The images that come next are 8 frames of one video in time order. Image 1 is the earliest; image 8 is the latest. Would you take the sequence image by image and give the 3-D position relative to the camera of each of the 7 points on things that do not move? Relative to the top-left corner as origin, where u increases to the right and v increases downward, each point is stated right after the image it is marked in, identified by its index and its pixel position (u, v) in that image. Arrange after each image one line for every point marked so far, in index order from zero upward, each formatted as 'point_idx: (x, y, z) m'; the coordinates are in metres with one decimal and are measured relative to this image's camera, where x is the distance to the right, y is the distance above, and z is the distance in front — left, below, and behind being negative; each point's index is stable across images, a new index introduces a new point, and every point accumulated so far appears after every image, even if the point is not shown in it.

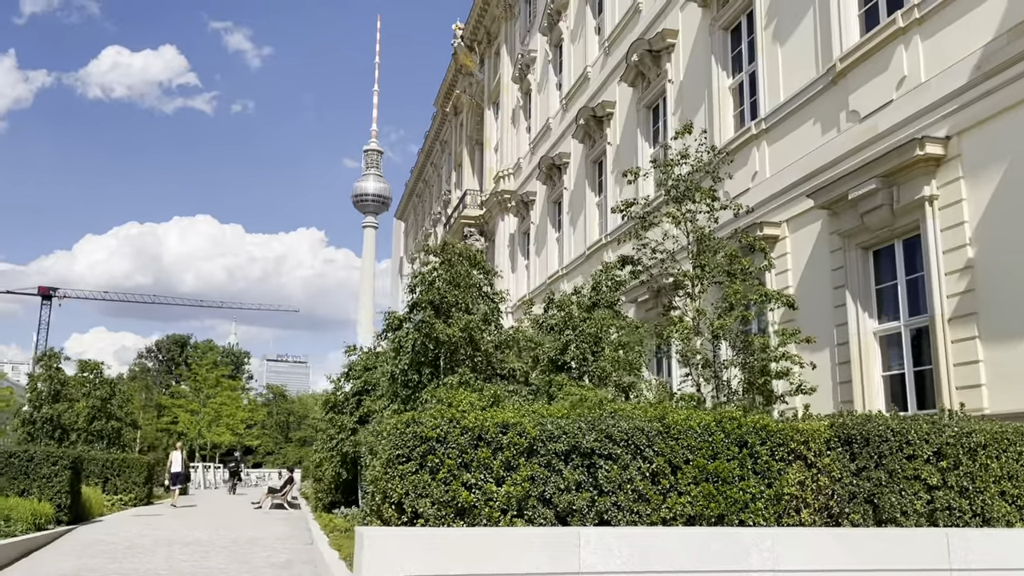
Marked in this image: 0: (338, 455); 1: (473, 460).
0: (-3.7, -3.6, +17.8) m
1: (-0.3, -1.3, +6.0) m
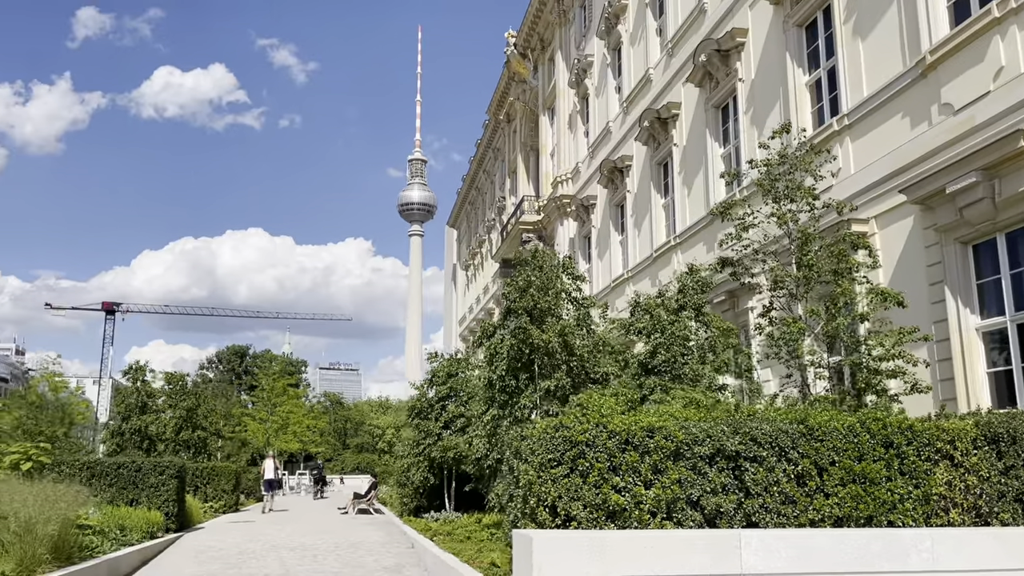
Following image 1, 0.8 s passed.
0: (-1.9, -3.8, +18.0) m
1: (+0.8, -1.3, +6.0) m
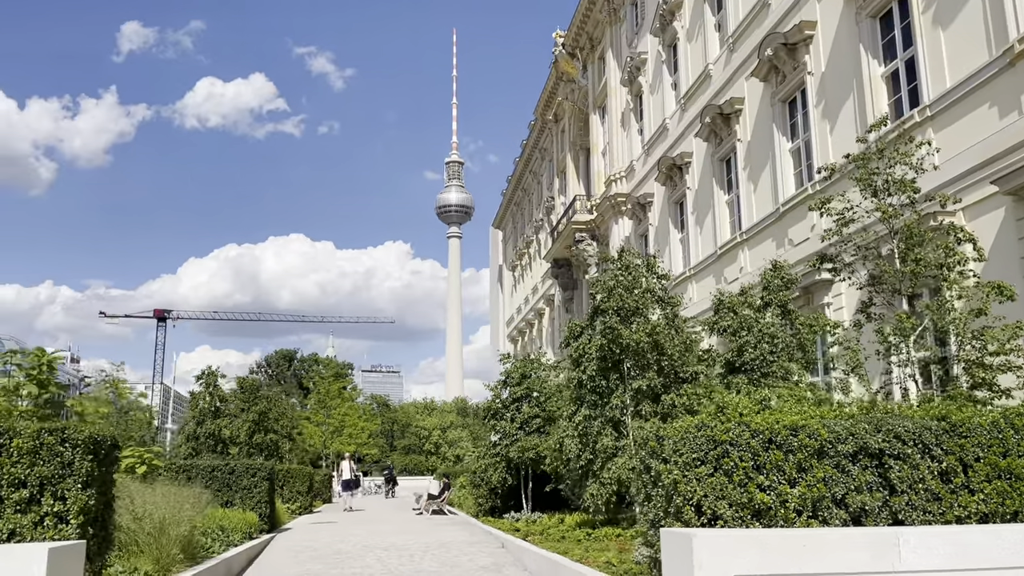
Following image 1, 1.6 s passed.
0: (-0.2, -3.8, +18.1) m
1: (+1.9, -1.3, +6.0) m
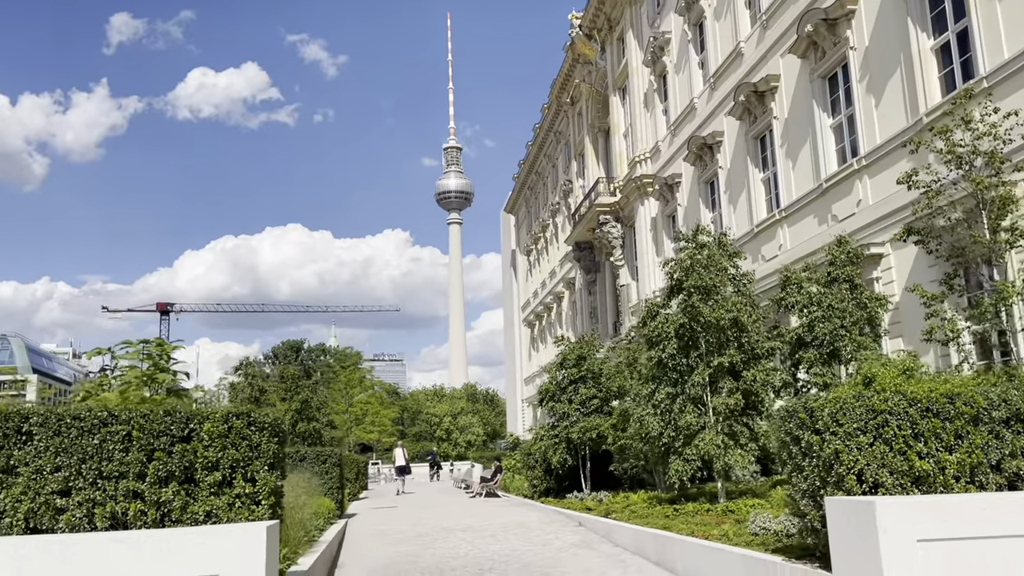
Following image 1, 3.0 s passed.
0: (+1.1, -3.4, +18.3) m
1: (+3.1, -1.1, +6.1) m
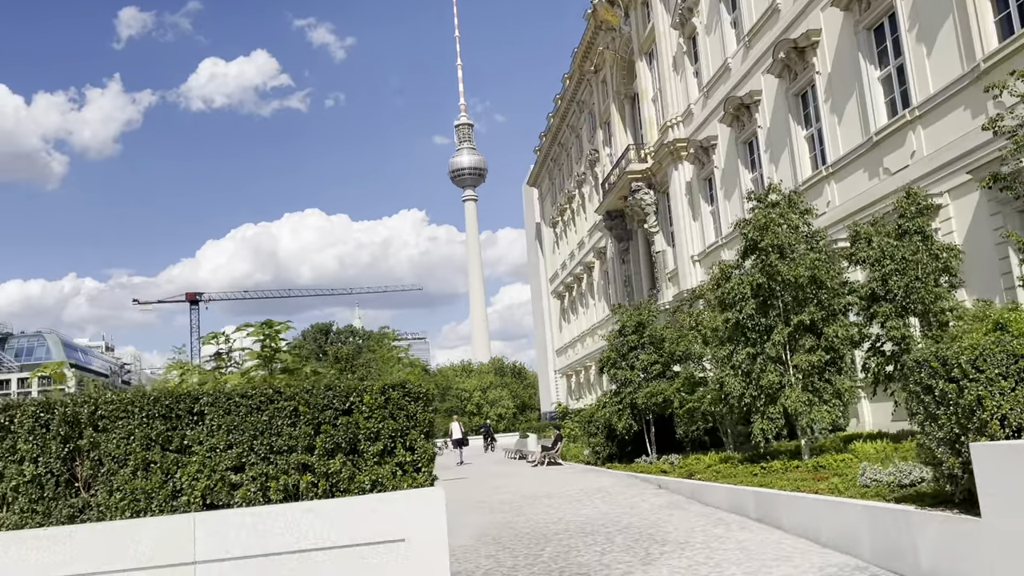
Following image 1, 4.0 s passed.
0: (+2.6, -2.7, +18.4) m
1: (+4.1, -0.6, +6.1) m
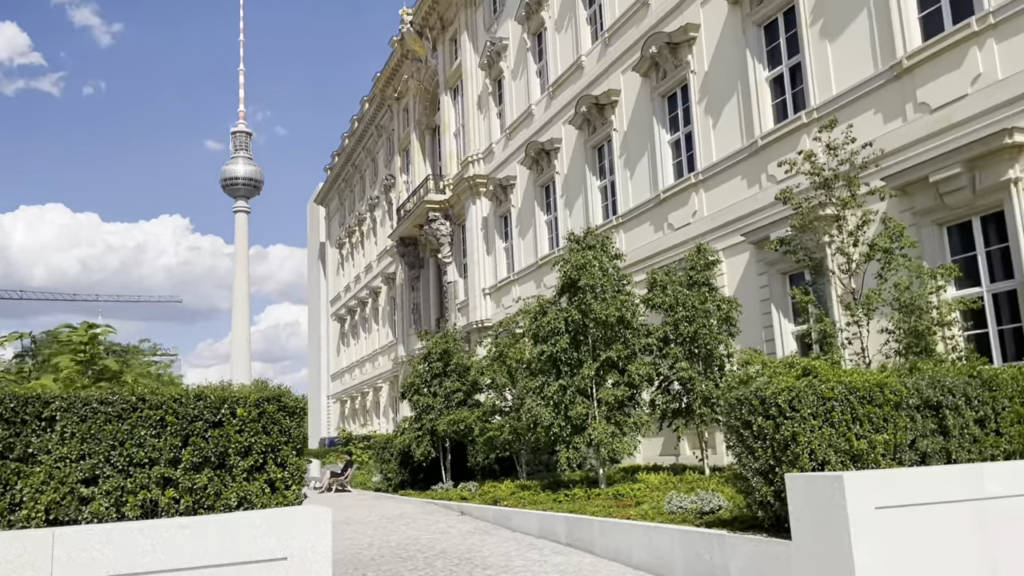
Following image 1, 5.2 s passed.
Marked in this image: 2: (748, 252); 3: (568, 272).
0: (-1.9, -3.3, +18.4) m
1: (+3.0, -1.1, +7.1) m
2: (+5.0, +0.8, +17.6) m
3: (+0.9, +0.3, +13.8) m
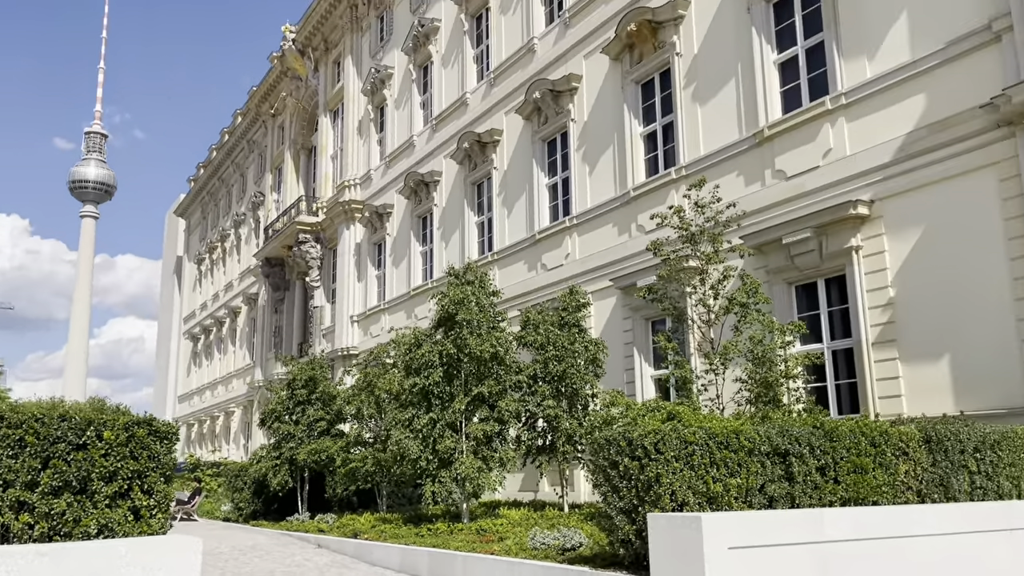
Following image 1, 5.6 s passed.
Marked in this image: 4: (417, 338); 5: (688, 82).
0: (-5.0, -3.8, +17.8) m
1: (+1.9, -1.6, +7.6) m
2: (+2.3, -0.2, +18.3) m
3: (-1.2, -0.3, +13.9) m
4: (-1.7, -0.8, +14.1) m
5: (+3.8, +4.3, +17.3) m
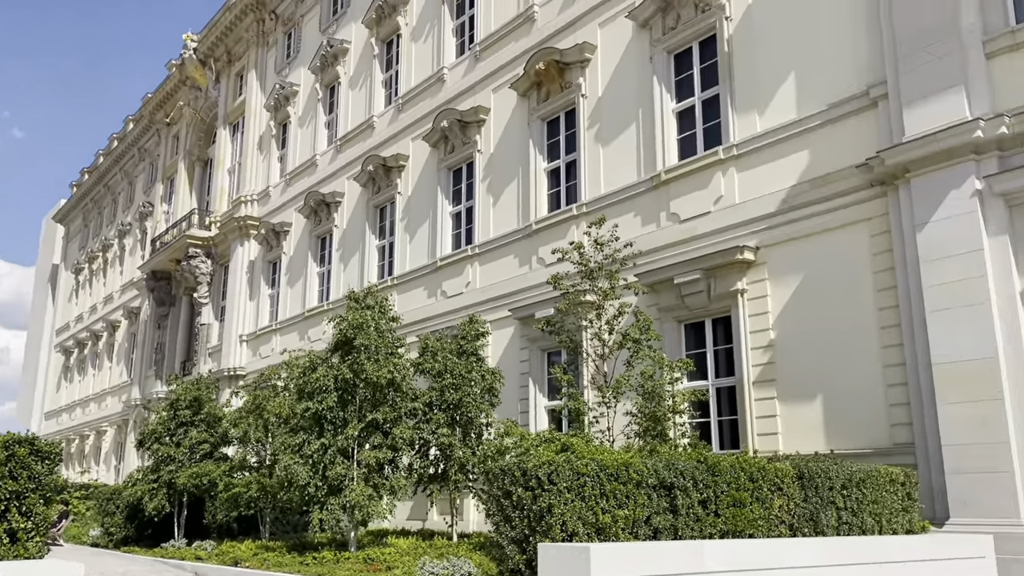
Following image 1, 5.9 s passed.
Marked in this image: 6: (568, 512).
0: (-7.3, -4.1, +17.0) m
1: (+0.9, -1.9, +7.8) m
2: (0.0, -0.9, +18.5) m
3: (-2.9, -0.7, +13.8) m
4: (-3.4, -1.2, +13.8) m
5: (+1.8, +3.5, +17.9) m
6: (+0.5, -2.1, +7.6) m
